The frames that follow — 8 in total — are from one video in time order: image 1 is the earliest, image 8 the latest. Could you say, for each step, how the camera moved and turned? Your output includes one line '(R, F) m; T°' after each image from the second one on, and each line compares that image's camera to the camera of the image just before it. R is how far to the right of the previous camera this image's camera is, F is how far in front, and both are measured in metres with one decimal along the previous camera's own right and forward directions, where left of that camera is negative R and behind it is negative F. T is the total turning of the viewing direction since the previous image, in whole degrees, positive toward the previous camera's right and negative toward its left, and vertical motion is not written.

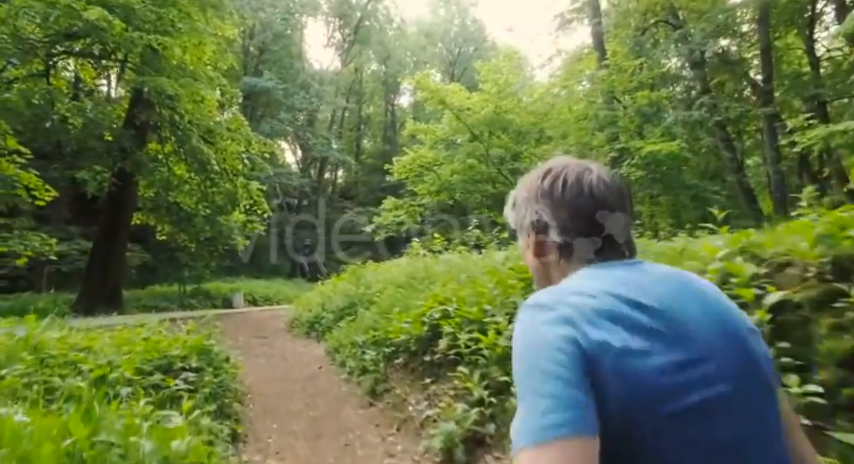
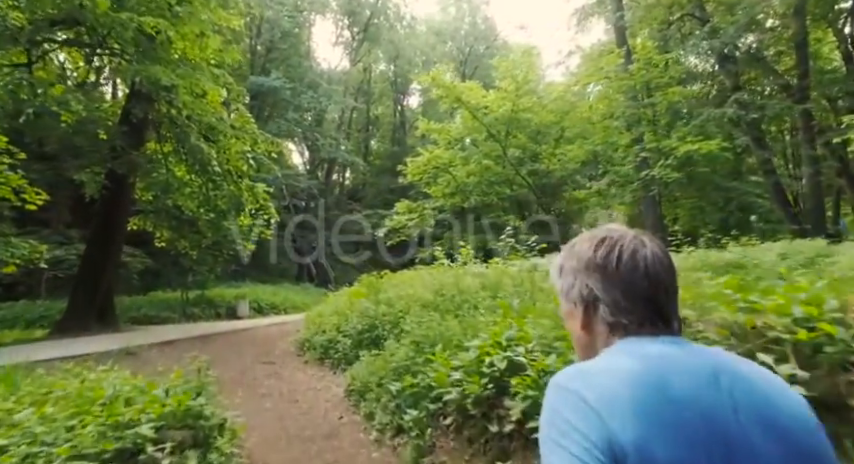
(-0.3, +1.0) m; -1°
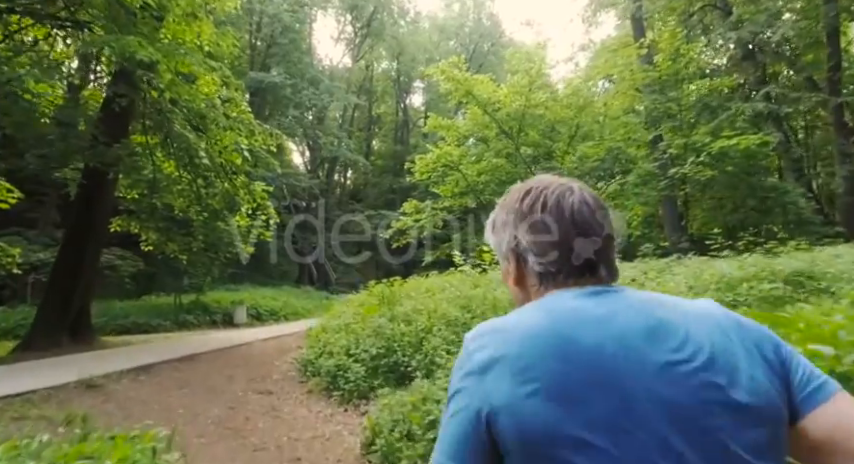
(-0.3, +1.1) m; 0°
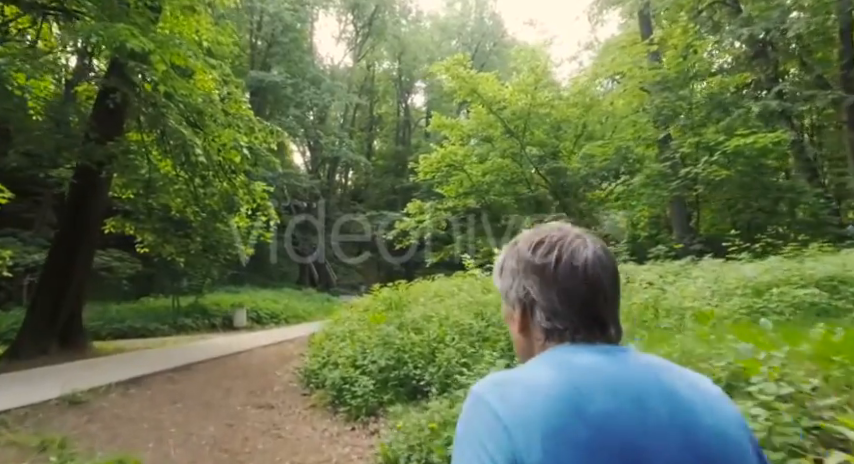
(-0.1, +0.4) m; 0°
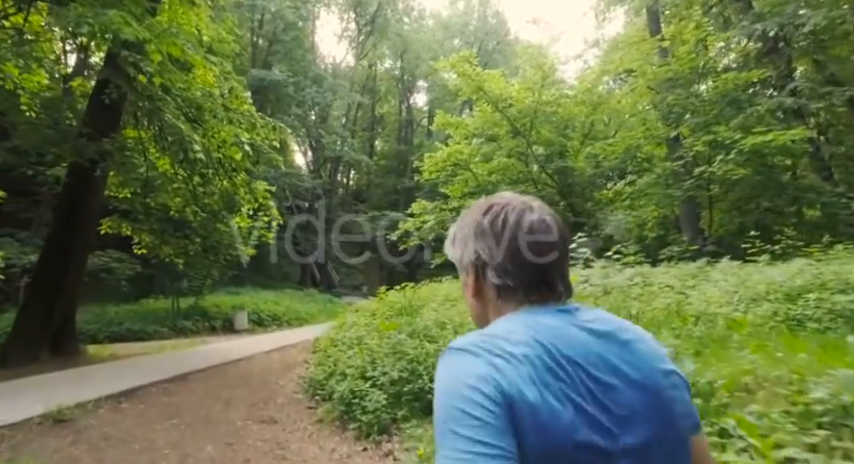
(-0.1, +0.4) m; 0°
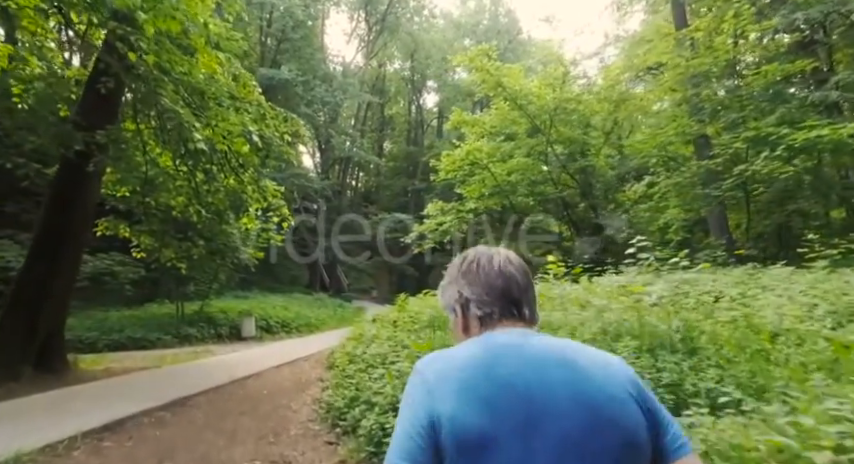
(-0.3, +0.8) m; -1°
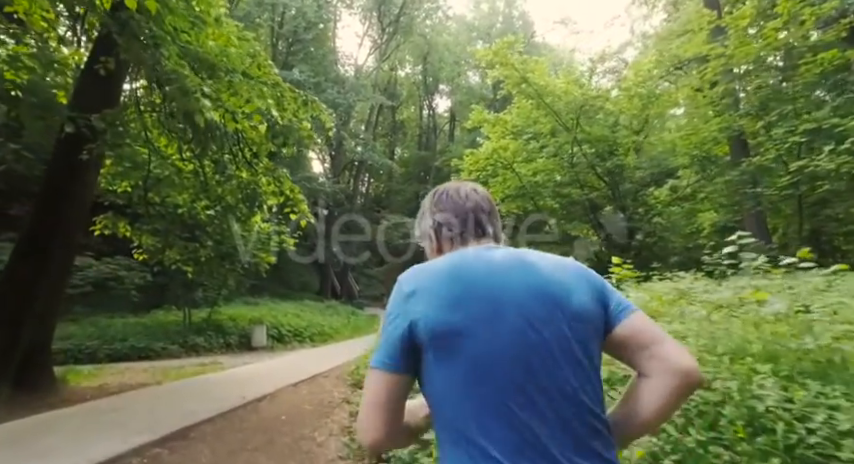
(-0.4, +0.9) m; -1°
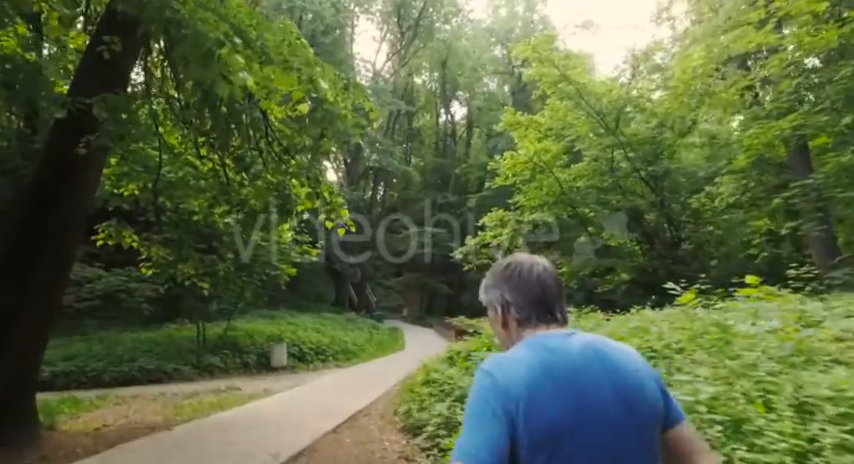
(-0.6, +1.1) m; -1°
